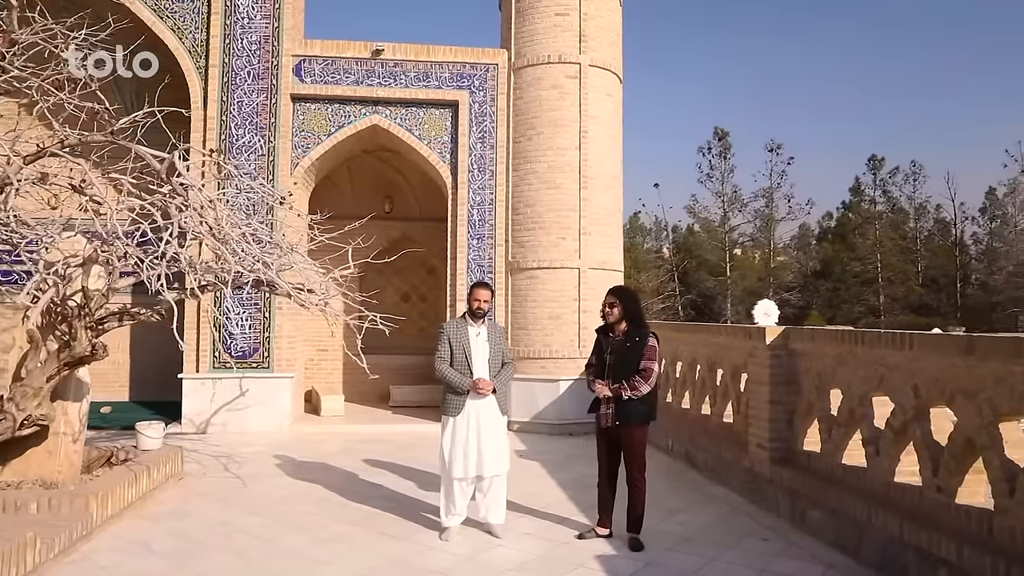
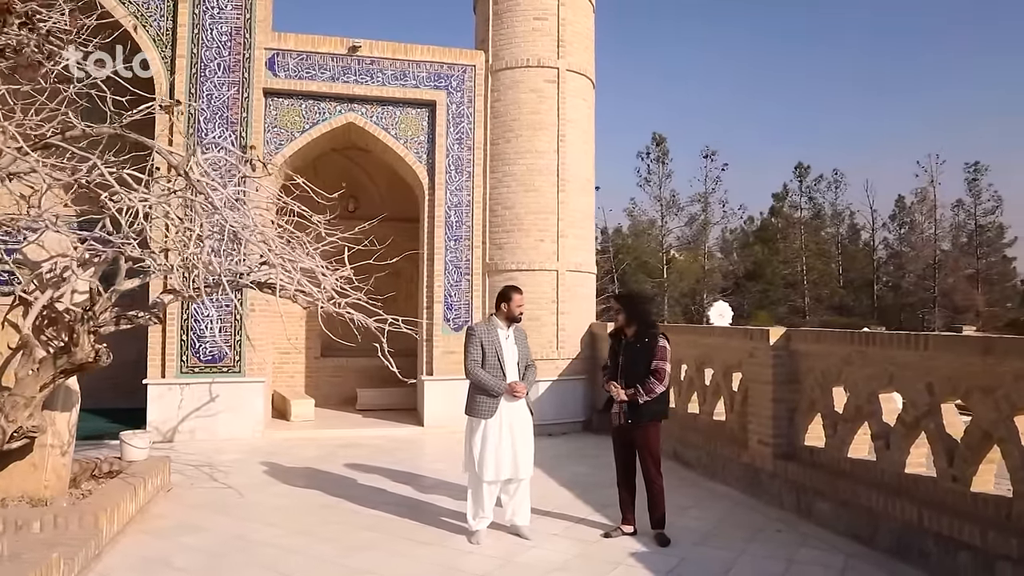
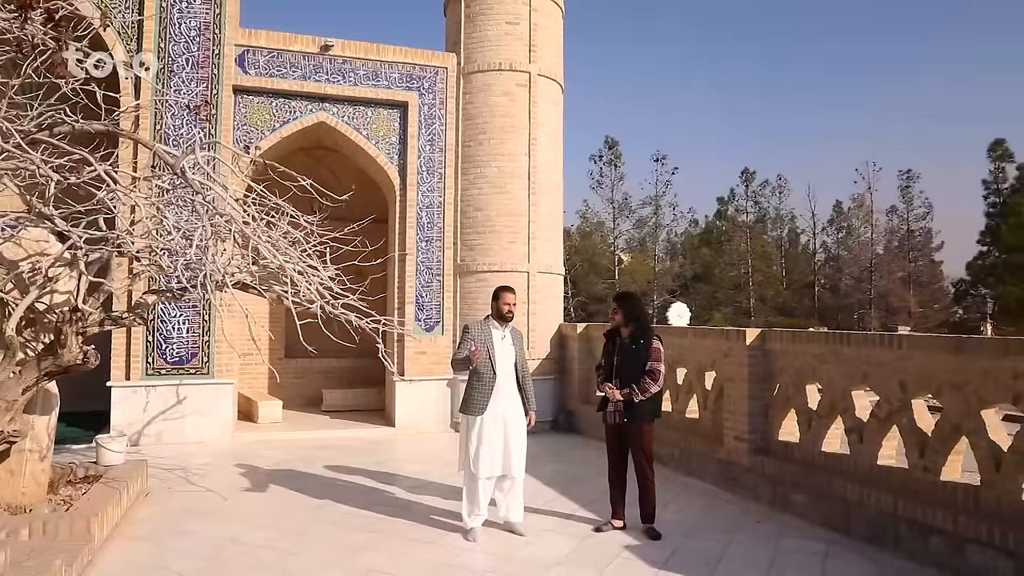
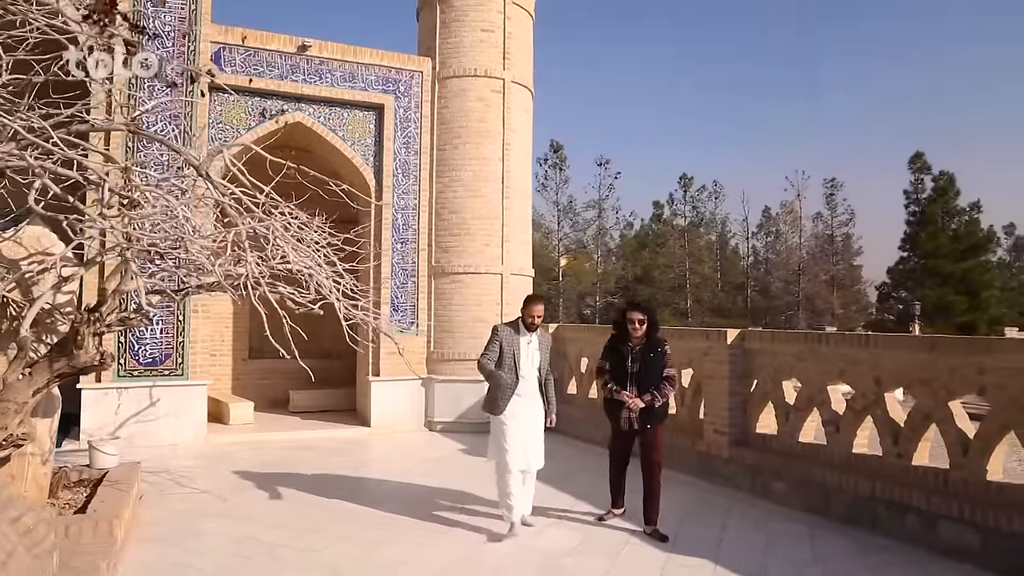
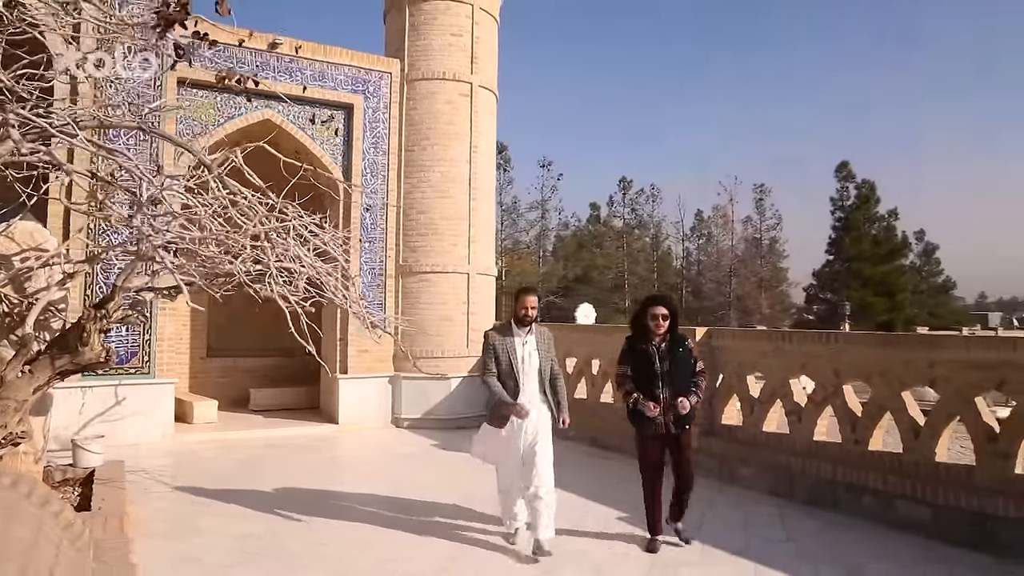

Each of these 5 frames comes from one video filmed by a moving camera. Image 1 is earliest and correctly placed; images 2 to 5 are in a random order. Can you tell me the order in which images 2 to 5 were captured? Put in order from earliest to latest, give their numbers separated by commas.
2, 3, 4, 5
